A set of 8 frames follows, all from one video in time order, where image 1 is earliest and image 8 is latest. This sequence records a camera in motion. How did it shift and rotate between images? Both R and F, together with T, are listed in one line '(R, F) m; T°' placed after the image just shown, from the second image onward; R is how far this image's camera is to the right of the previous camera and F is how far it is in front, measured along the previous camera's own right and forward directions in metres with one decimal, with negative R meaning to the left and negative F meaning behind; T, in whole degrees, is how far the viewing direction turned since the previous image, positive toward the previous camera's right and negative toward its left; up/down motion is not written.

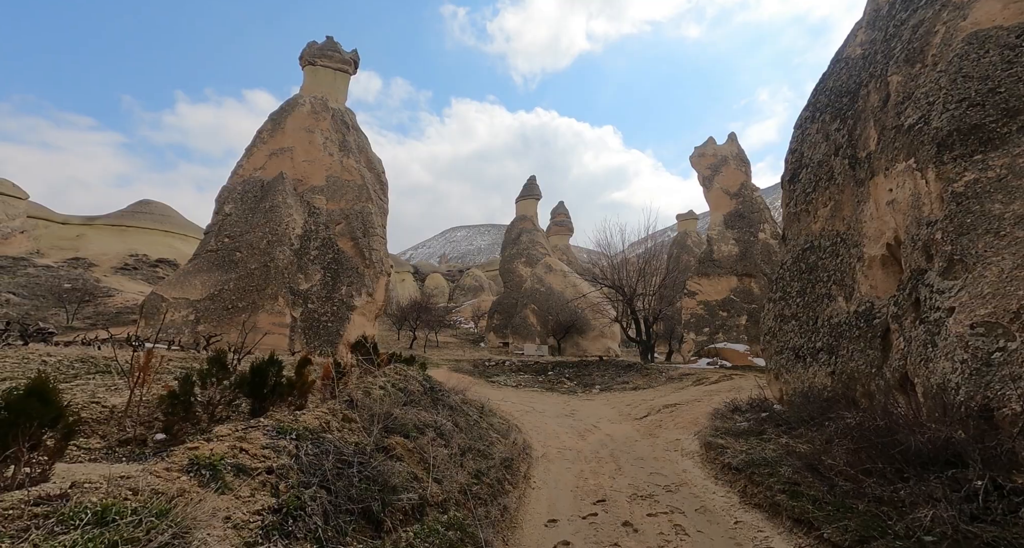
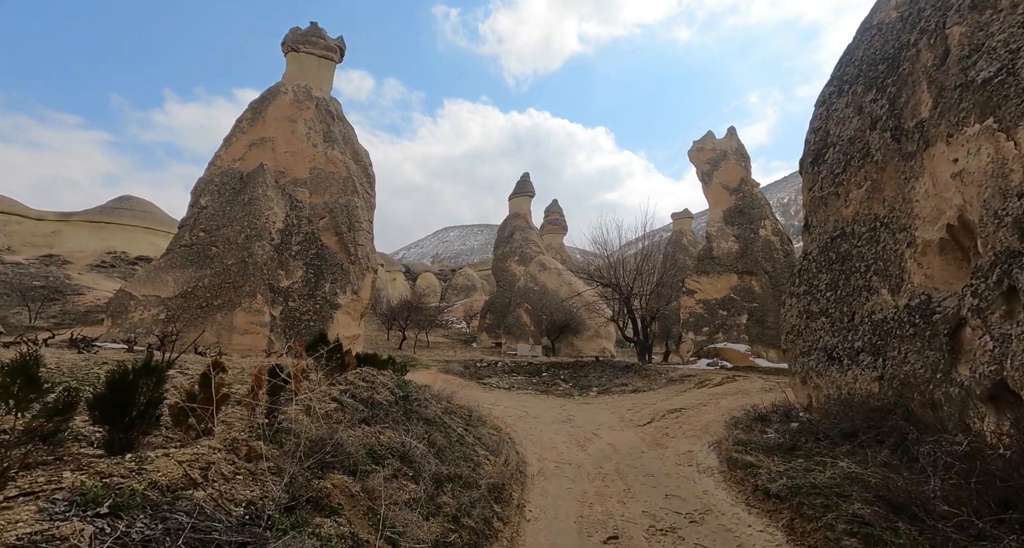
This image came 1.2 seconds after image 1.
(0.0, +0.7) m; +1°
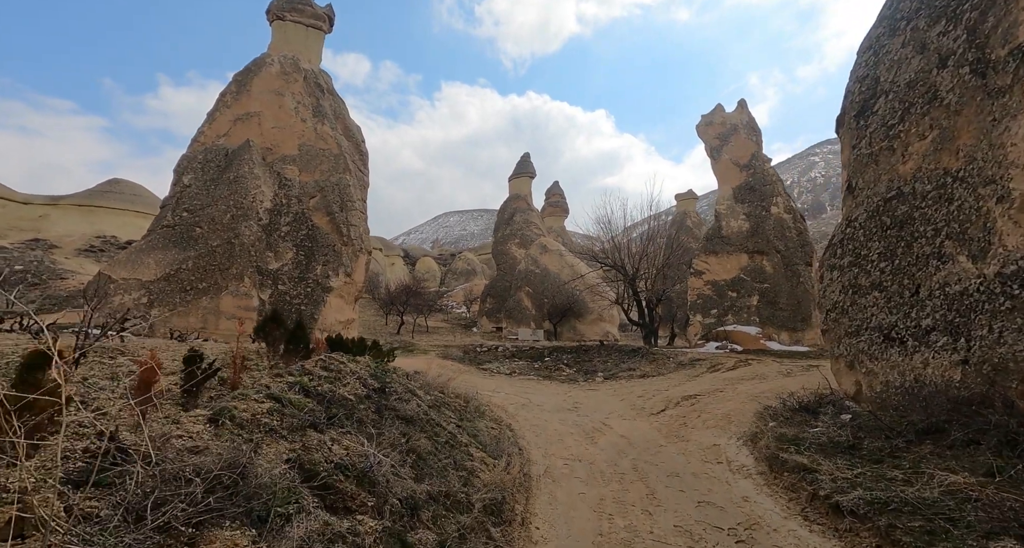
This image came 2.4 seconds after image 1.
(0.0, +0.7) m; 0°
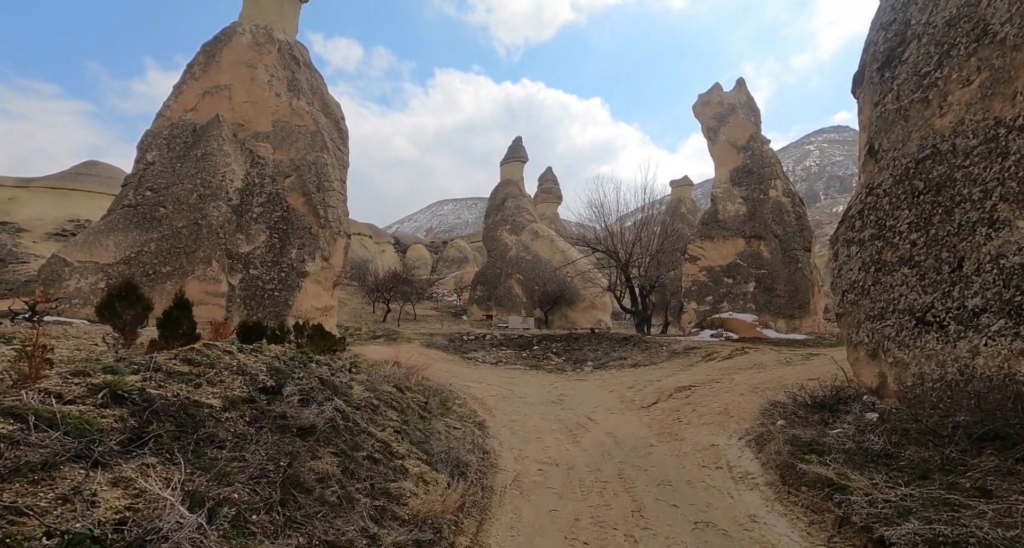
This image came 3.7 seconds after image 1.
(+0.2, +0.7) m; +1°
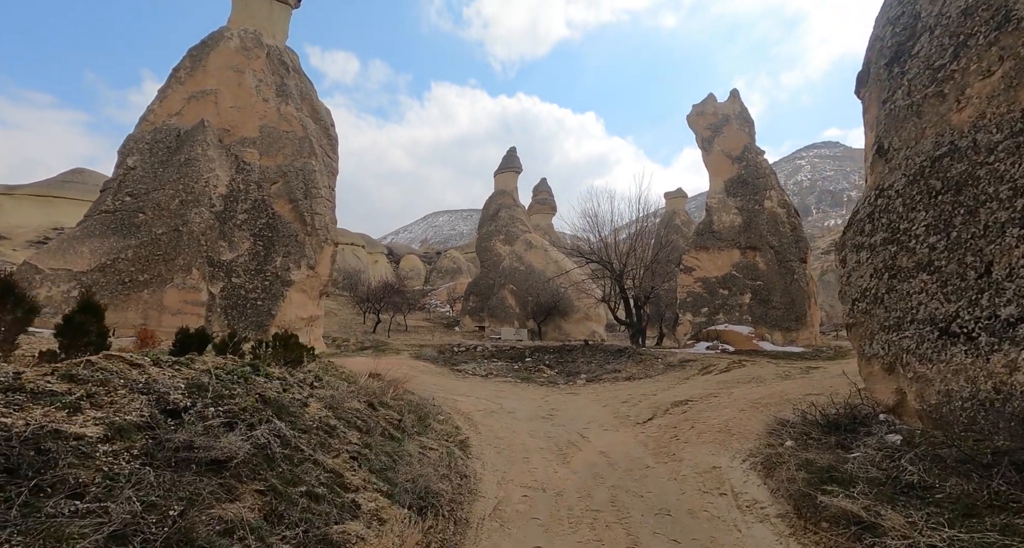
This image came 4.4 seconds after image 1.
(+0.1, +0.4) m; +1°
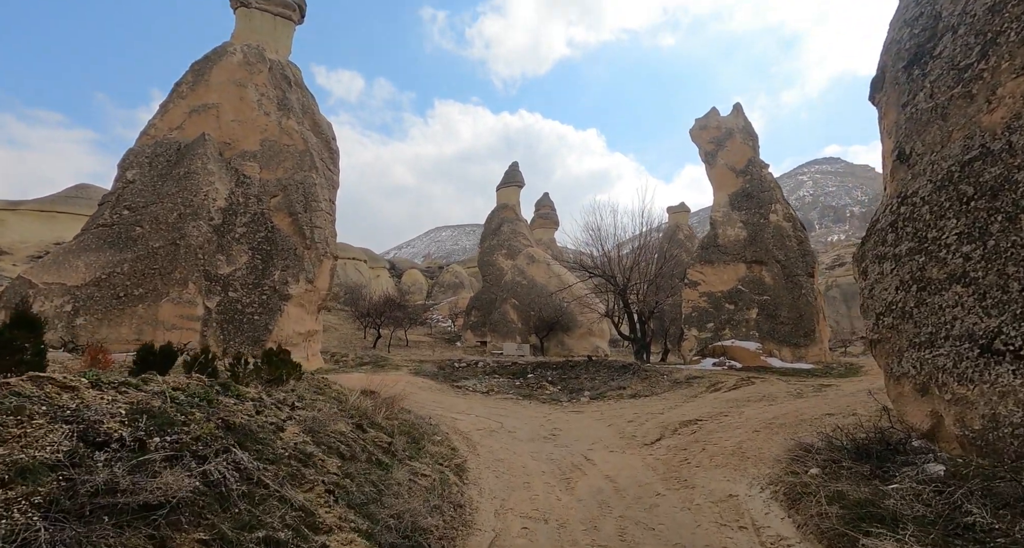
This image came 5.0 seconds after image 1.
(0.0, +0.3) m; 0°
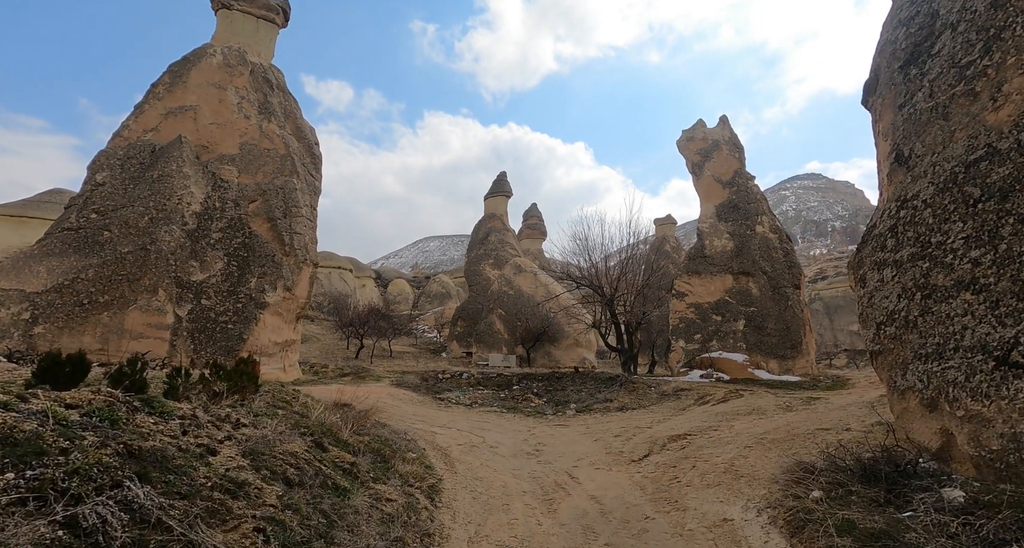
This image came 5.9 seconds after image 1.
(+0.1, +0.3) m; +1°
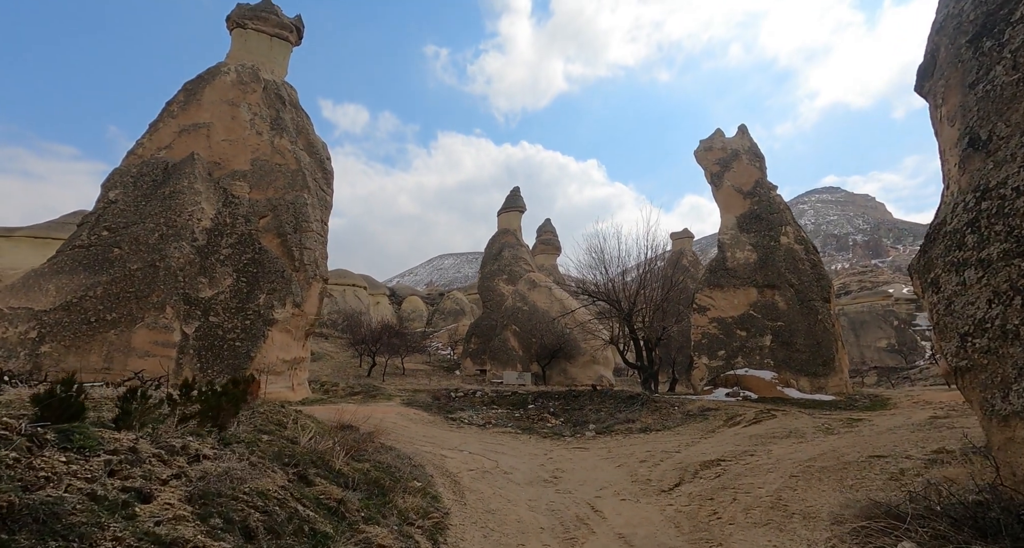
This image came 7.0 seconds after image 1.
(0.0, +0.5) m; -2°
